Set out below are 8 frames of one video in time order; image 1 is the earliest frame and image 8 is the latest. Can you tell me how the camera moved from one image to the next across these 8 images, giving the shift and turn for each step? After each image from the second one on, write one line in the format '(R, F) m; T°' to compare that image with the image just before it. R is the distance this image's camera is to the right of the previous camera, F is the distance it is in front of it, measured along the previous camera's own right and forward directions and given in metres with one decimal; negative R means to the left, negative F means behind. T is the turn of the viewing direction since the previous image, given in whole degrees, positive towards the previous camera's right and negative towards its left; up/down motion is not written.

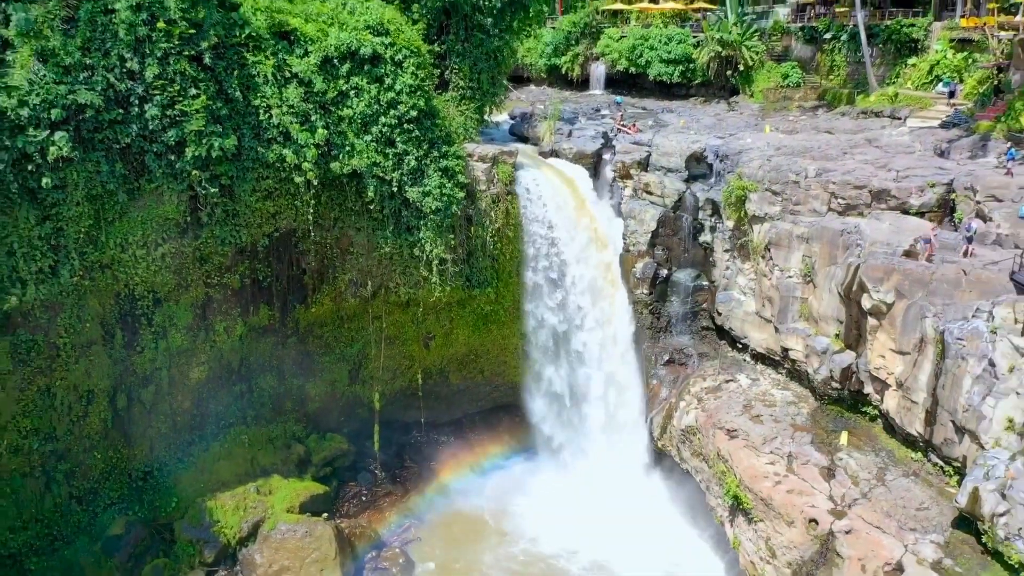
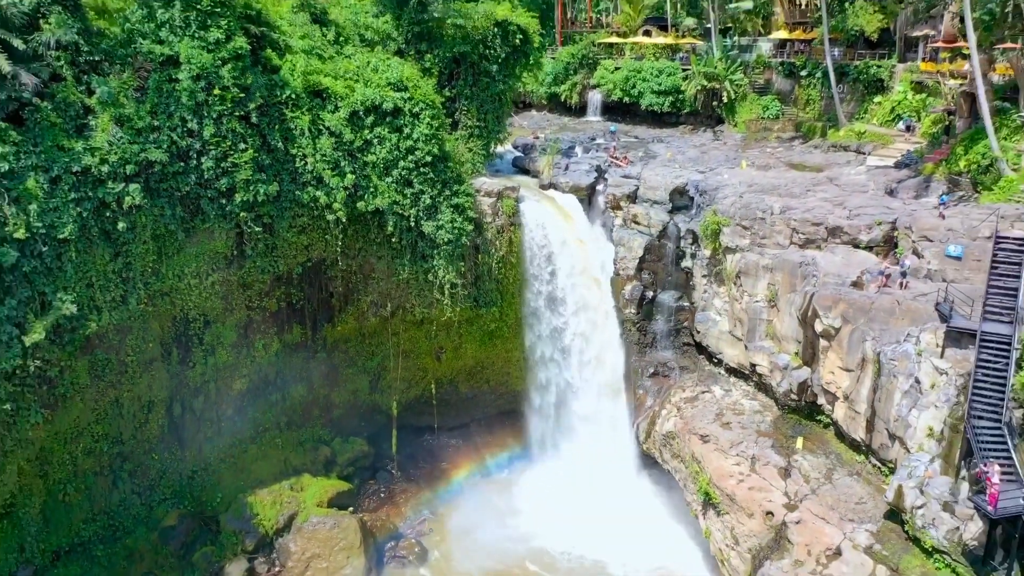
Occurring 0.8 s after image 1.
(0.0, -2.0) m; 0°
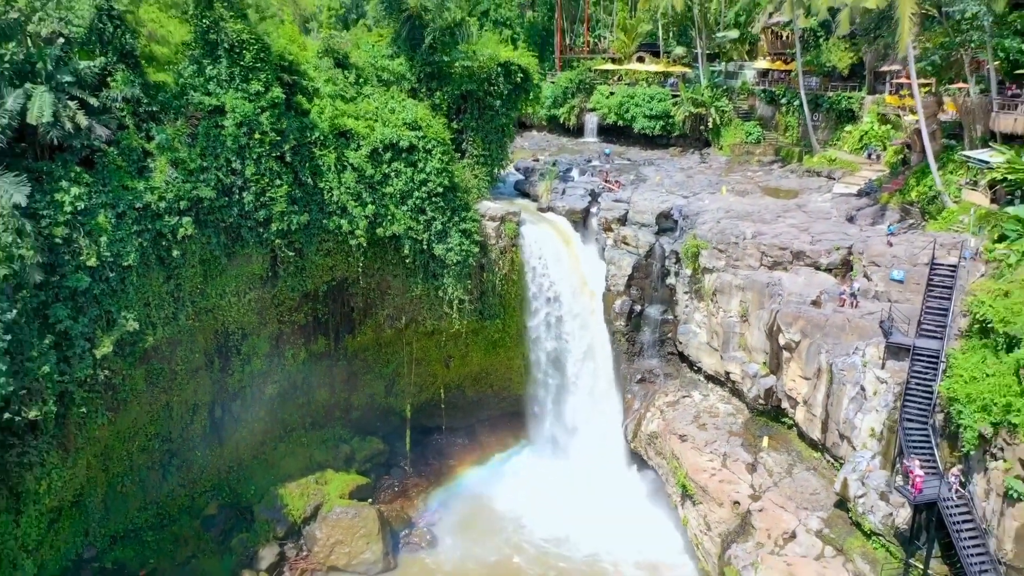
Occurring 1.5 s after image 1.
(0.0, -2.0) m; 0°
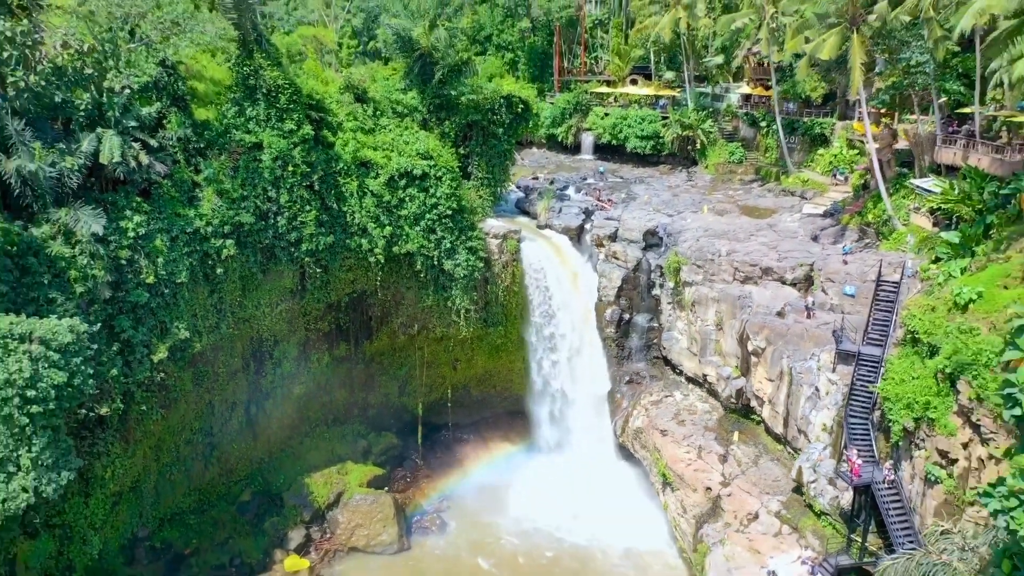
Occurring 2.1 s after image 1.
(0.0, -2.2) m; 0°
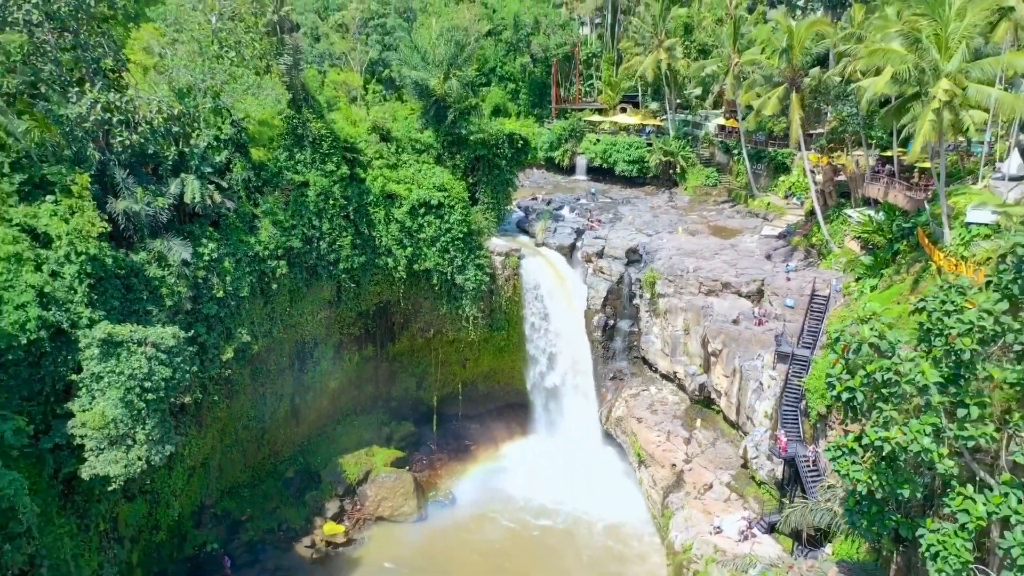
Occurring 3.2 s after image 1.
(0.0, -3.7) m; 0°
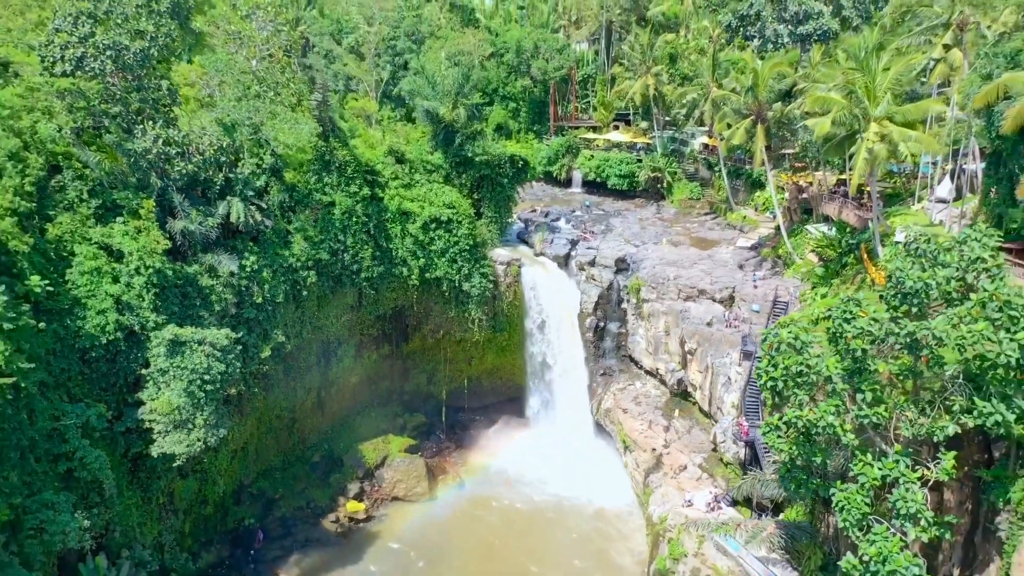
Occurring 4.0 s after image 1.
(0.0, -3.0) m; 0°
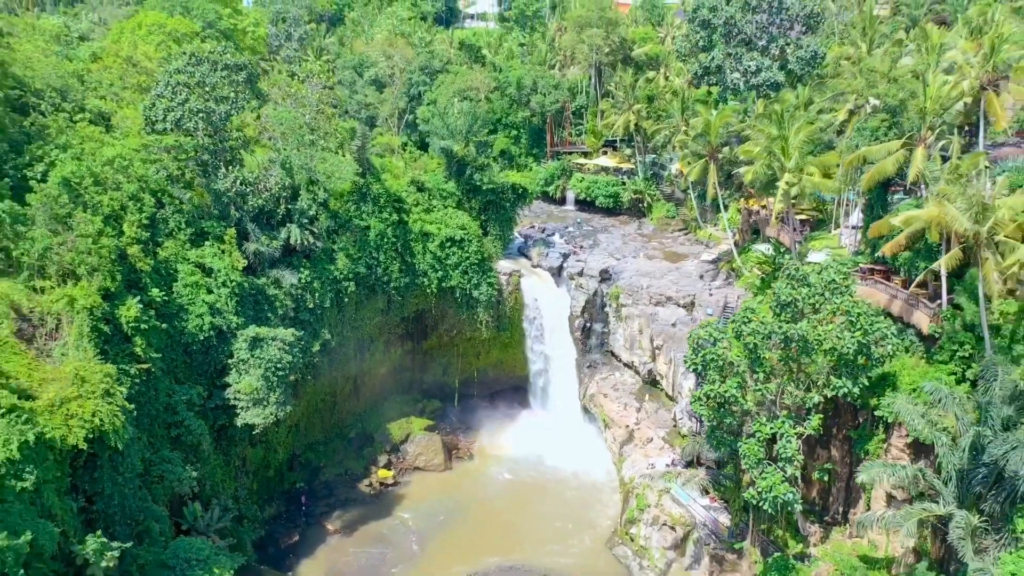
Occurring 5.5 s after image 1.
(+0.1, -5.7) m; 0°
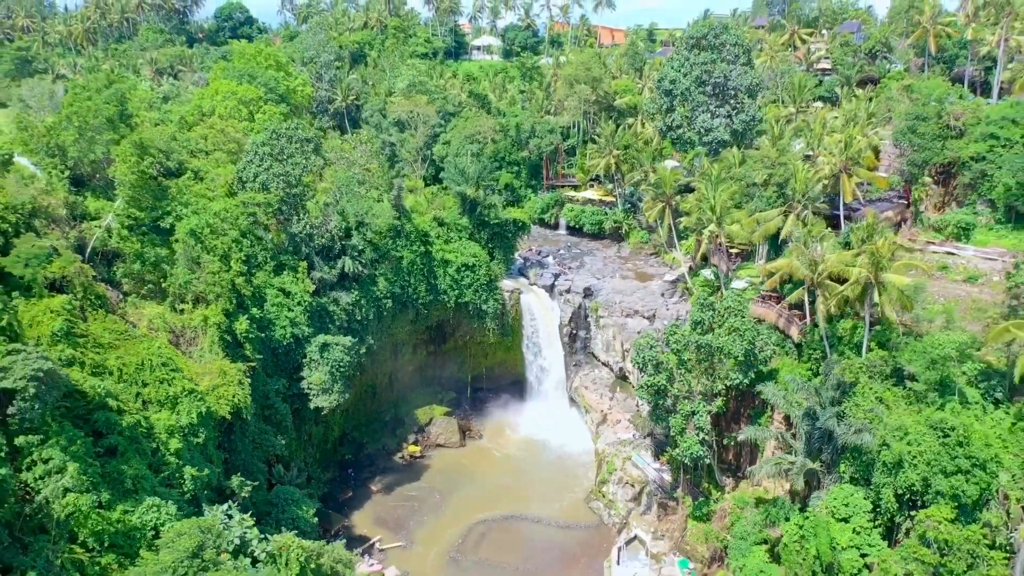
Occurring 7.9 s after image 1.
(+0.1, -8.7) m; 0°
